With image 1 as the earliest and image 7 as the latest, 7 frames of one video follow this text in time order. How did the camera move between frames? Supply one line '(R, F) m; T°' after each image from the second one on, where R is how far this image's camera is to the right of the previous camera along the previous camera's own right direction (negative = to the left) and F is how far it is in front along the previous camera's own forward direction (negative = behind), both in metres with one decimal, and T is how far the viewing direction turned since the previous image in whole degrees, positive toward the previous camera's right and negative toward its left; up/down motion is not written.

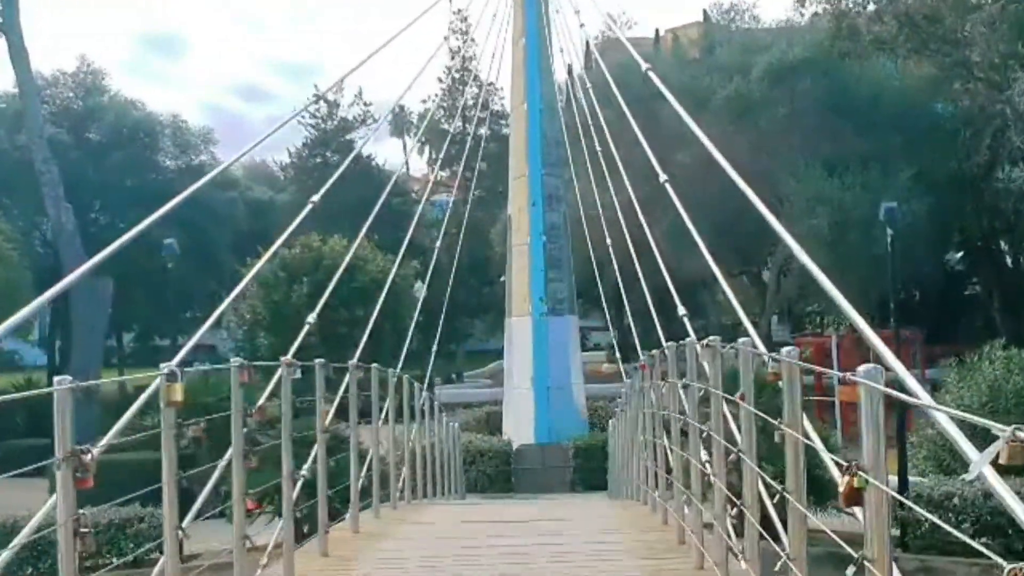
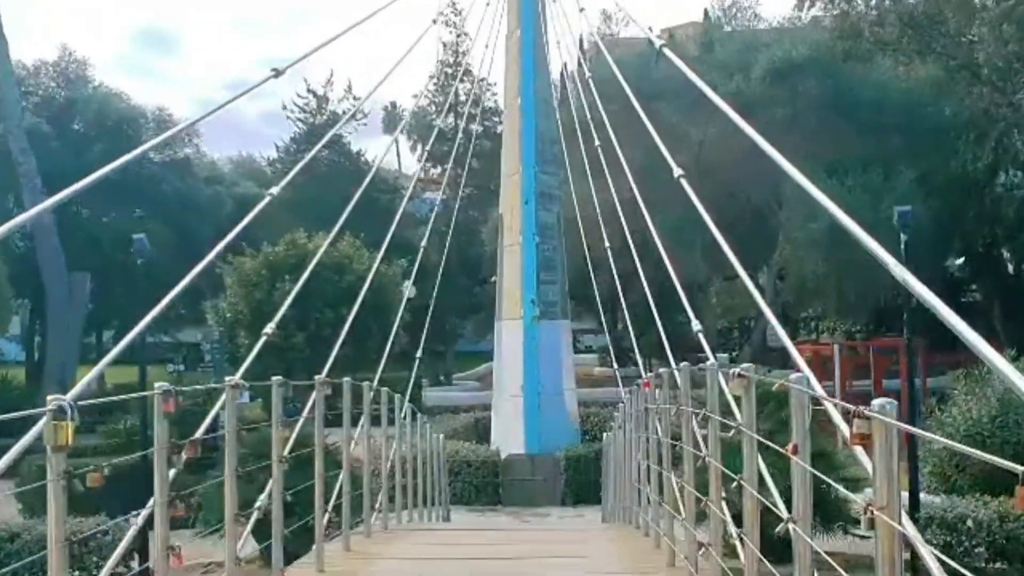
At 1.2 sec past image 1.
(0.0, +0.7) m; 0°
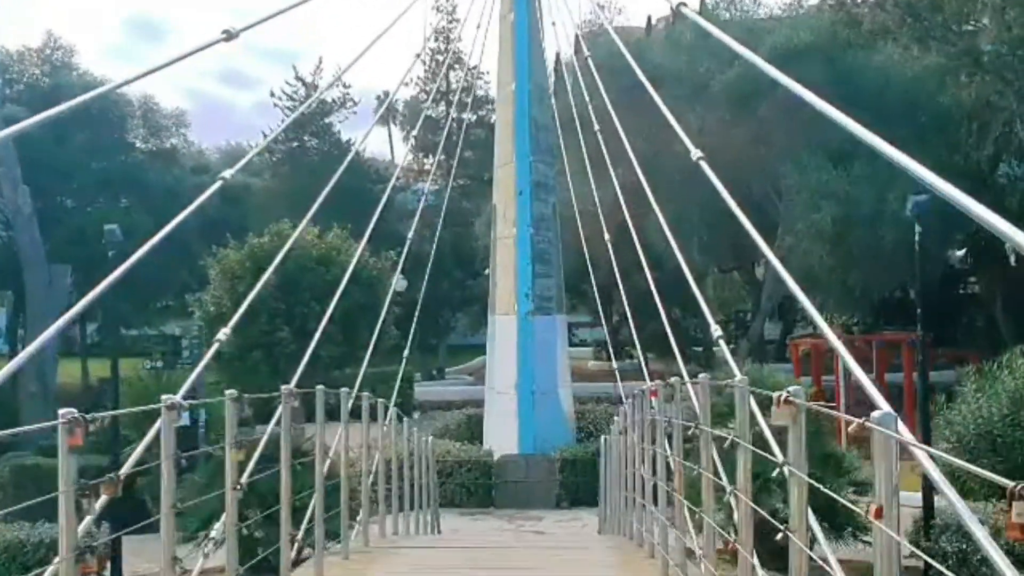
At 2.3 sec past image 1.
(0.0, +0.6) m; 0°
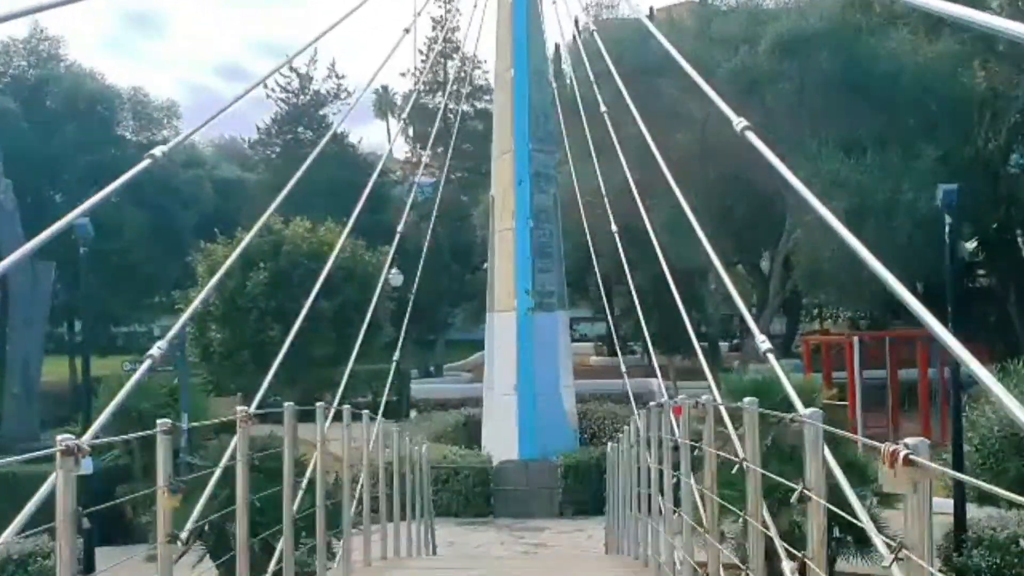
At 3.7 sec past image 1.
(0.0, +0.7) m; 0°
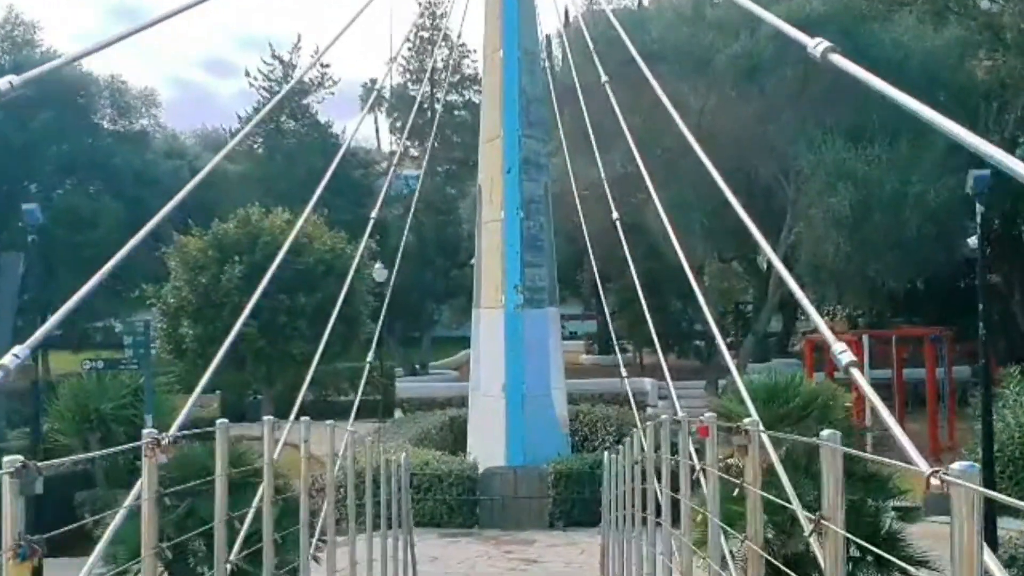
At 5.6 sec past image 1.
(0.0, +0.9) m; 0°
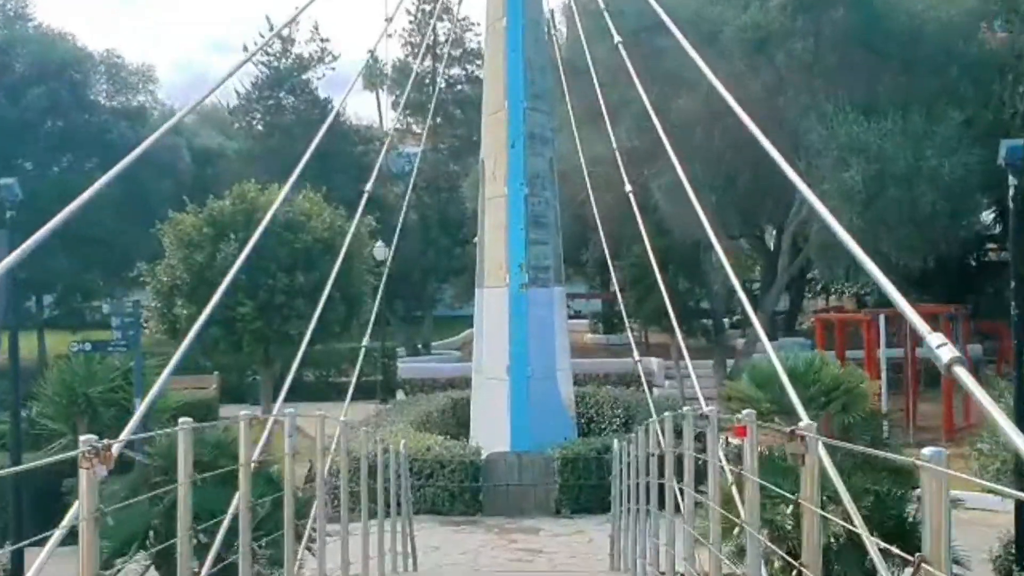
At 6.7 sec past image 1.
(0.0, +0.5) m; 0°
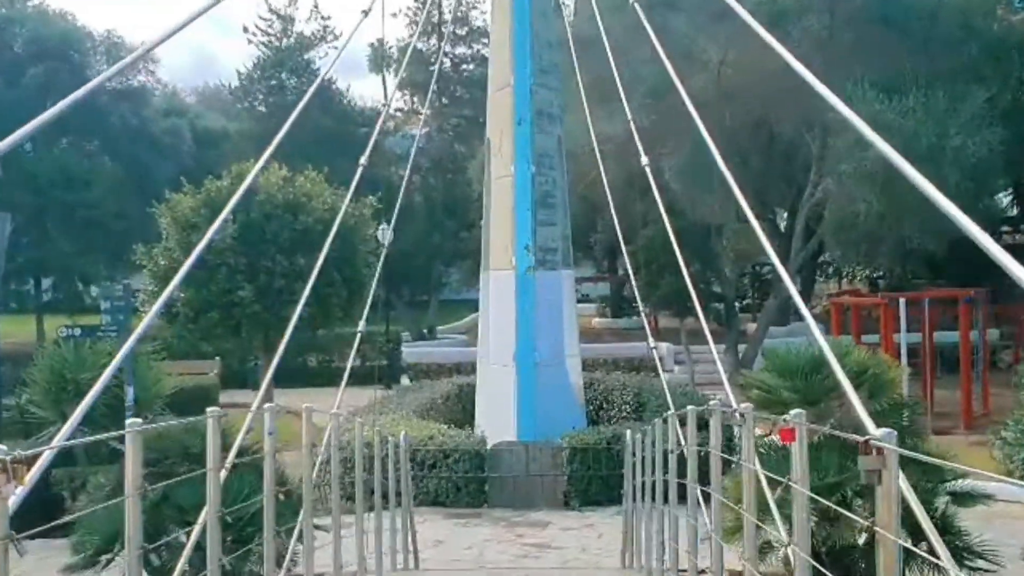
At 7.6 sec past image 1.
(0.0, +0.5) m; 0°
